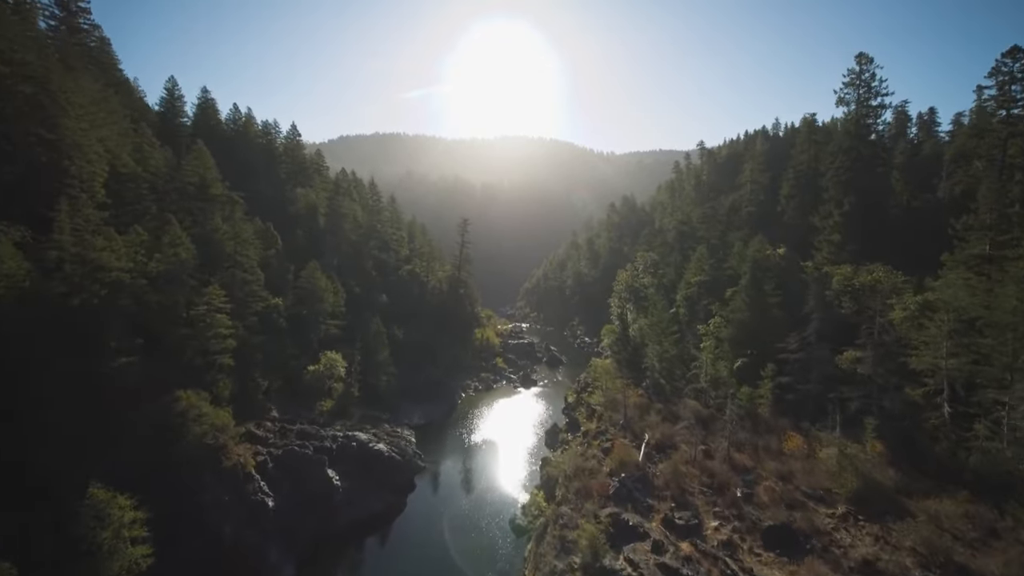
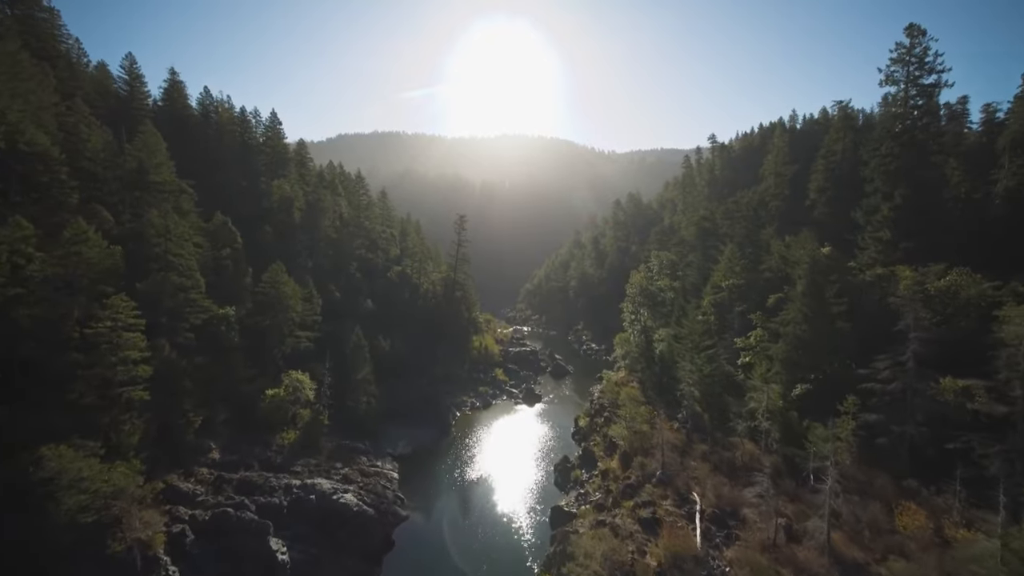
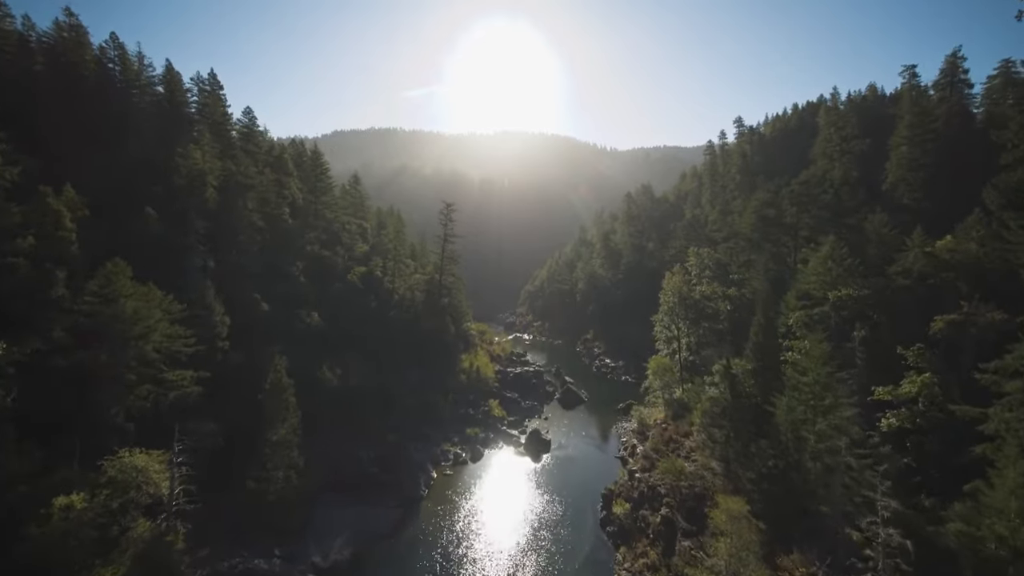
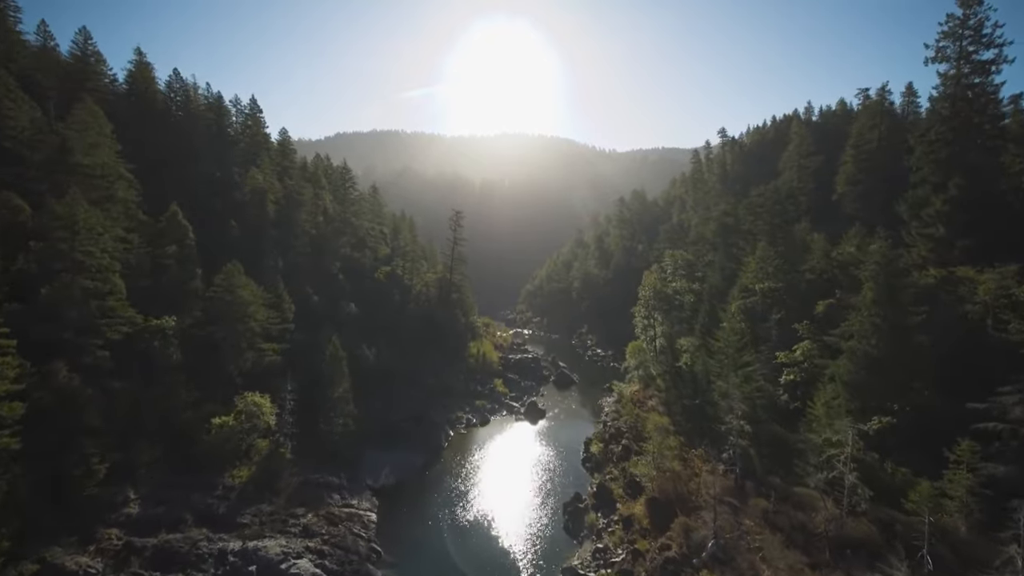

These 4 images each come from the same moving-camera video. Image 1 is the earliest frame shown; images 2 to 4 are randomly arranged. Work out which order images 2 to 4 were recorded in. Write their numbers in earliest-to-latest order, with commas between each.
2, 4, 3
